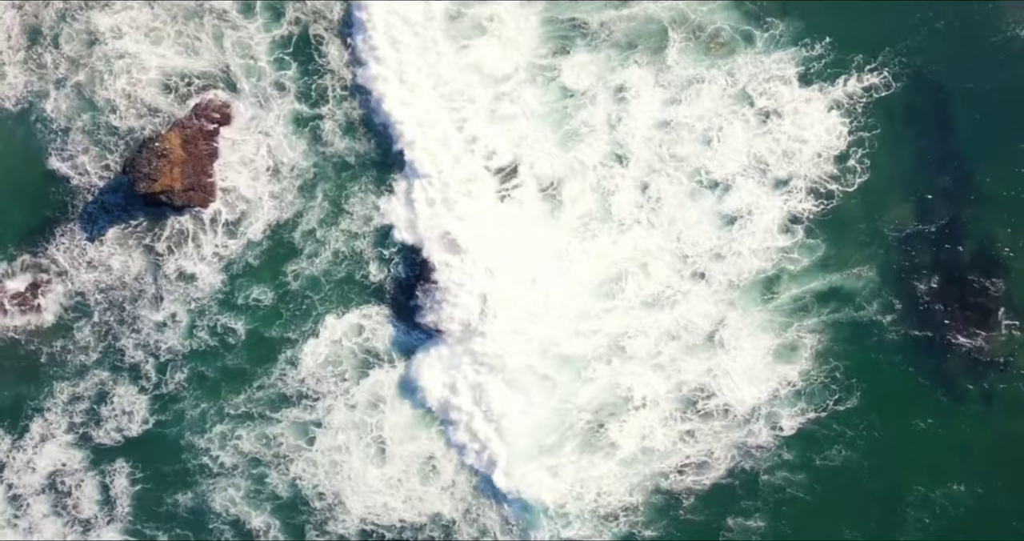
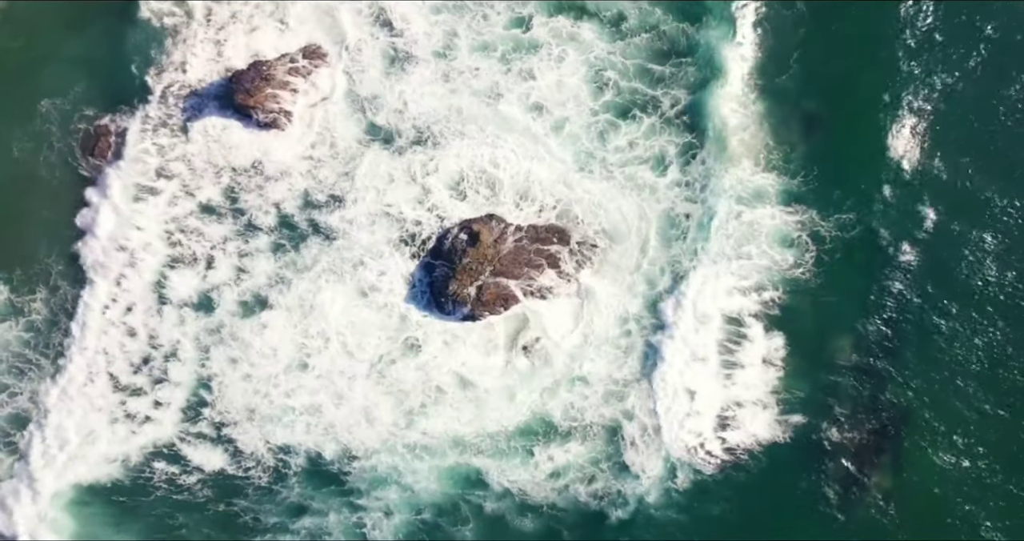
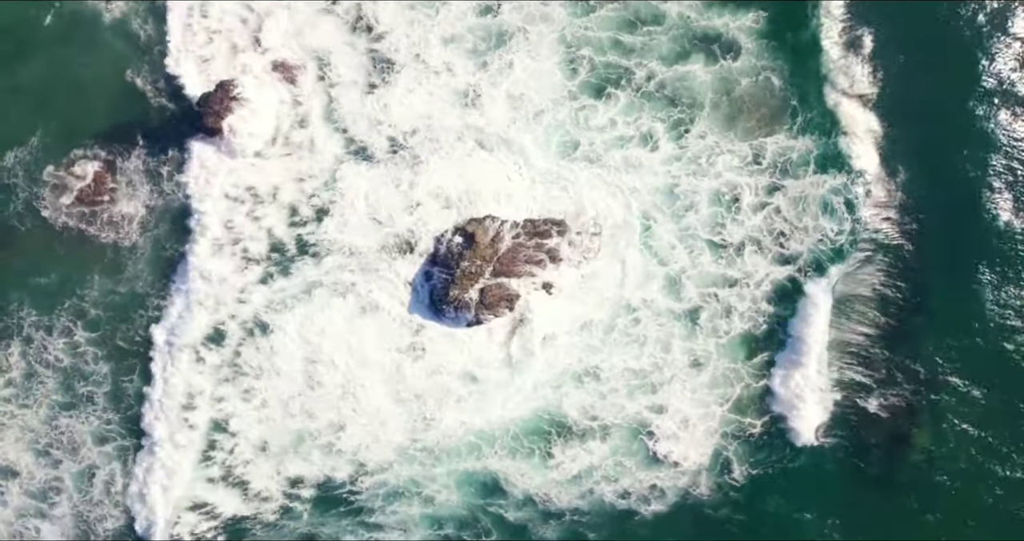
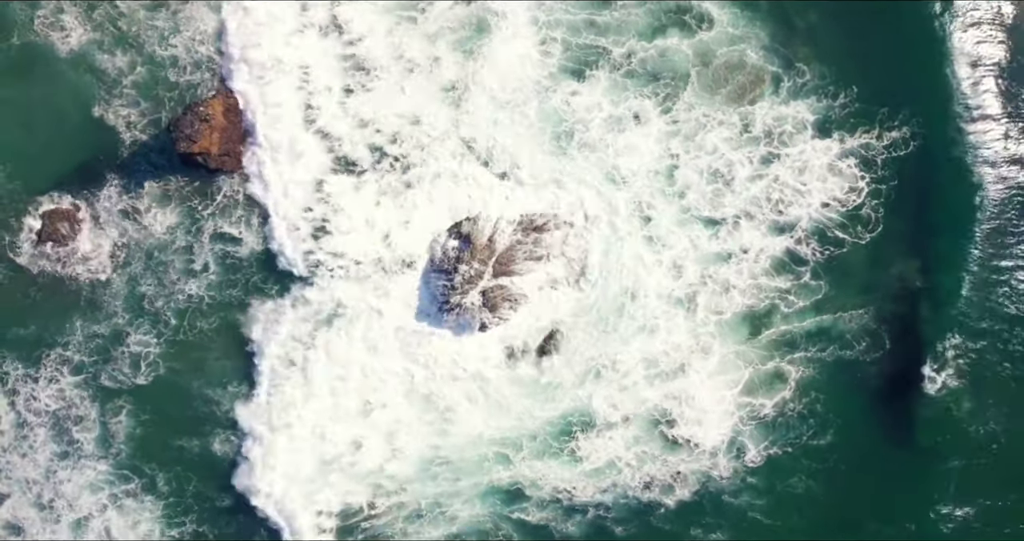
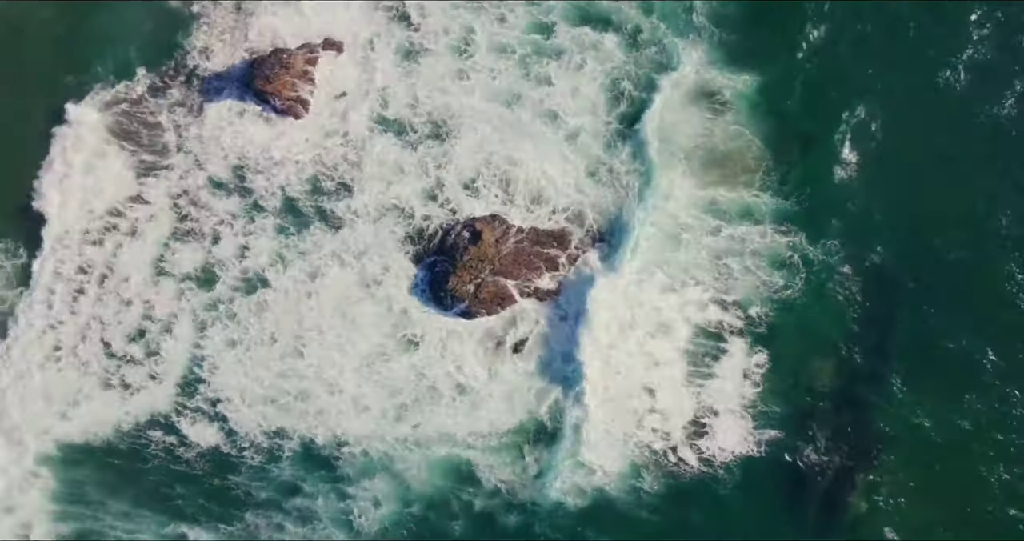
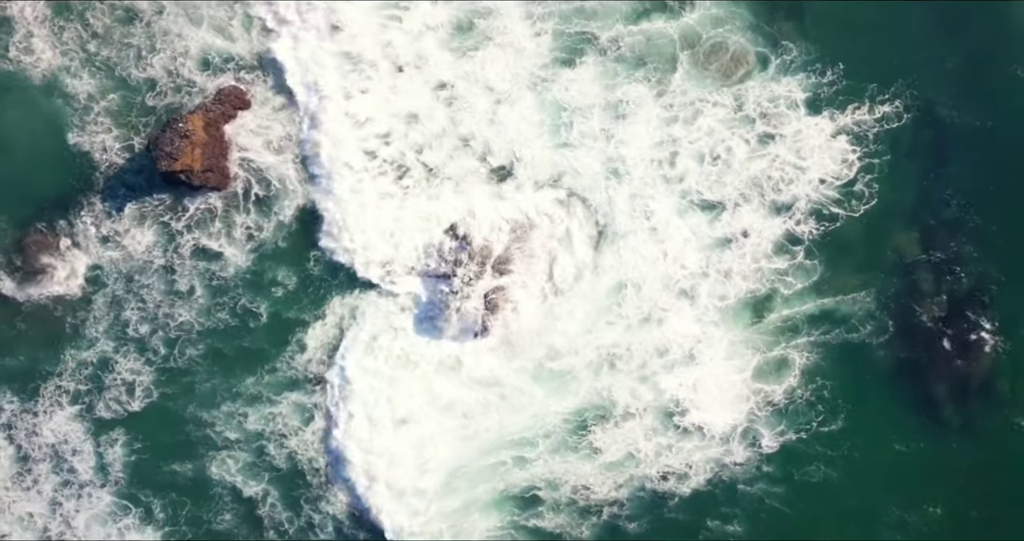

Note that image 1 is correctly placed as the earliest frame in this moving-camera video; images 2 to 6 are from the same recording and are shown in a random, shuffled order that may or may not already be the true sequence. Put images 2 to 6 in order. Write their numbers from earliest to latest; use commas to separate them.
6, 4, 3, 2, 5
